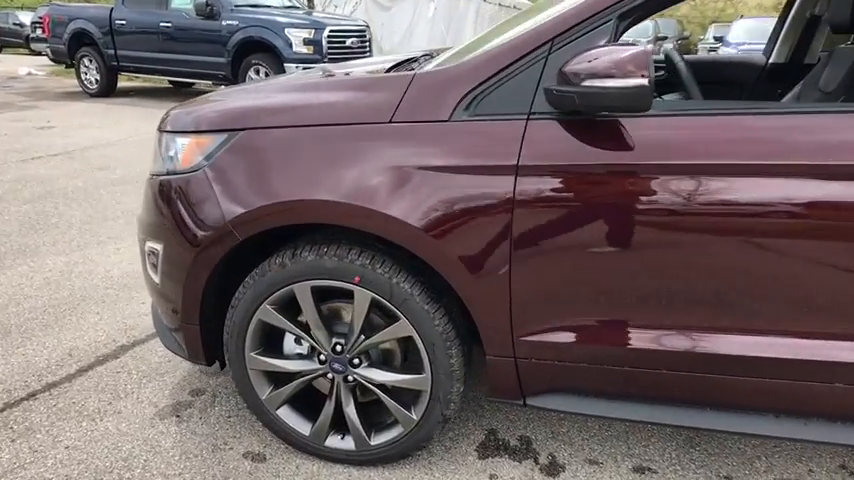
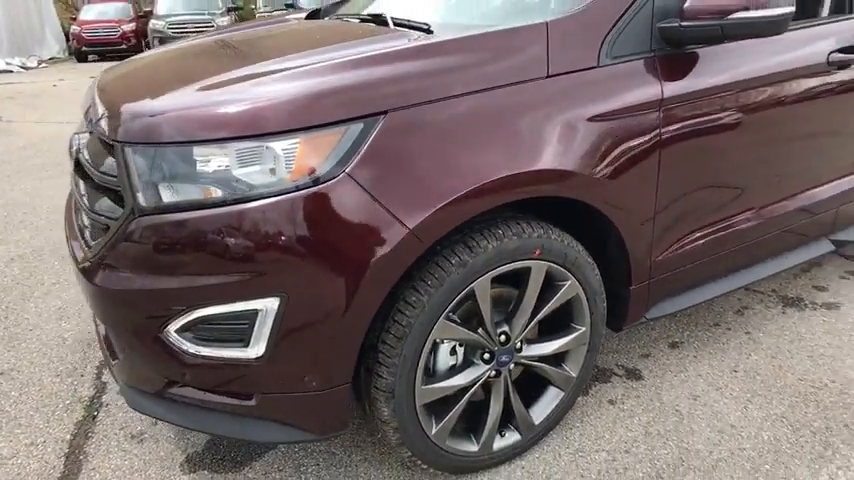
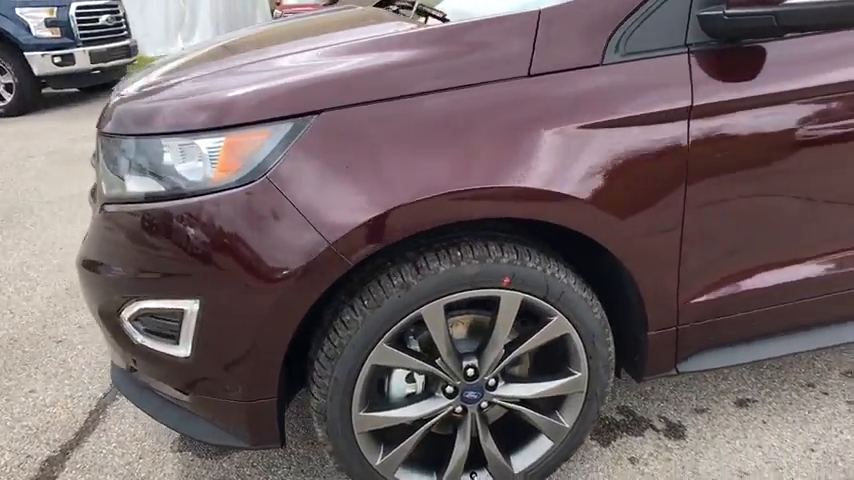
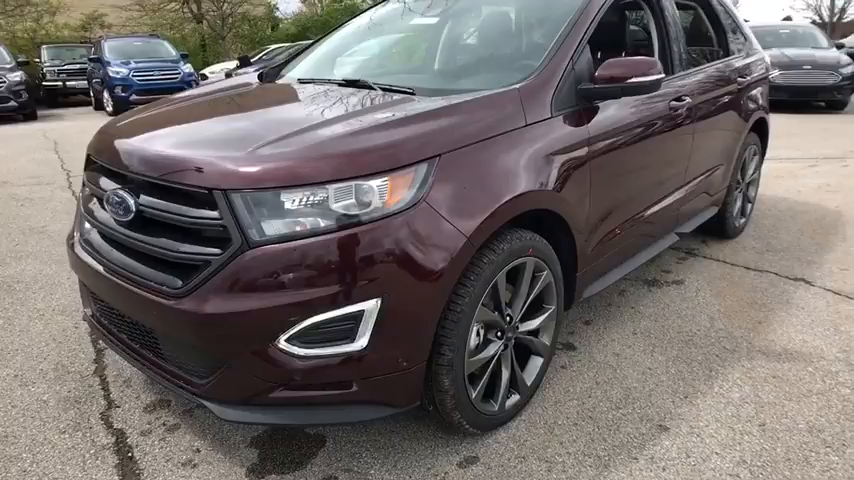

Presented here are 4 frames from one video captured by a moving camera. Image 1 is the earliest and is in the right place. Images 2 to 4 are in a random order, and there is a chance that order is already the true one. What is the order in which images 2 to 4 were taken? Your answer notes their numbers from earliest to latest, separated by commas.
3, 2, 4
